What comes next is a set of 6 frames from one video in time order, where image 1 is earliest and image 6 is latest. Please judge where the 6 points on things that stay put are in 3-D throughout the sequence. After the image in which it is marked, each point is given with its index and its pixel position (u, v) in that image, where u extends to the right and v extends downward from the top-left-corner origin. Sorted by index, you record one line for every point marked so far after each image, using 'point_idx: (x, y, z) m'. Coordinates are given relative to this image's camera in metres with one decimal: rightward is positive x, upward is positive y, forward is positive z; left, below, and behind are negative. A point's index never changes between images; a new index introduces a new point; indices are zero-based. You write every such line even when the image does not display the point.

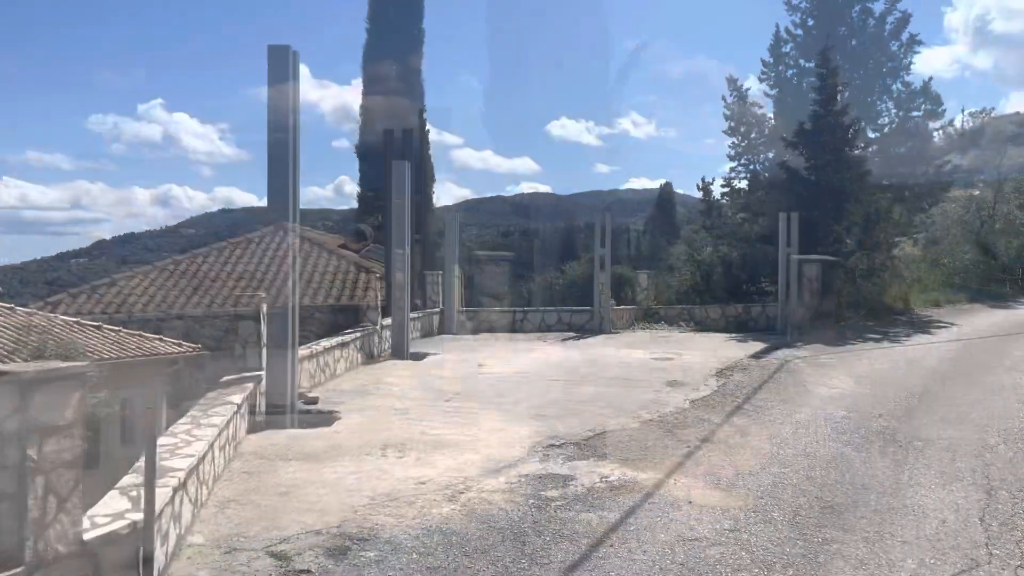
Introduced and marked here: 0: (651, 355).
0: (+2.5, -1.2, +14.0) m
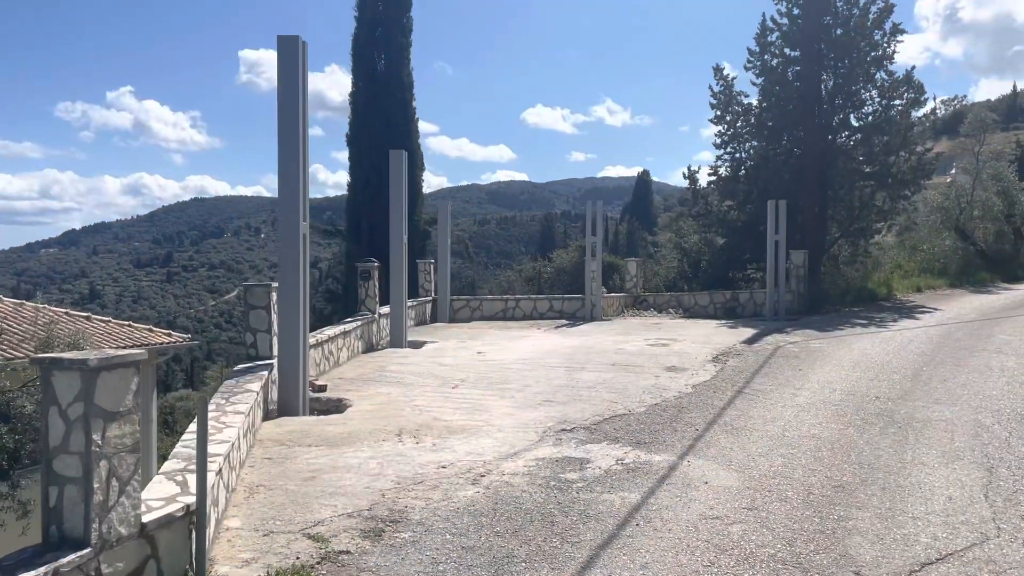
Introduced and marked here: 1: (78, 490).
0: (+2.5, -1.0, +14.2) m
1: (-1.9, -0.9, +3.5) m
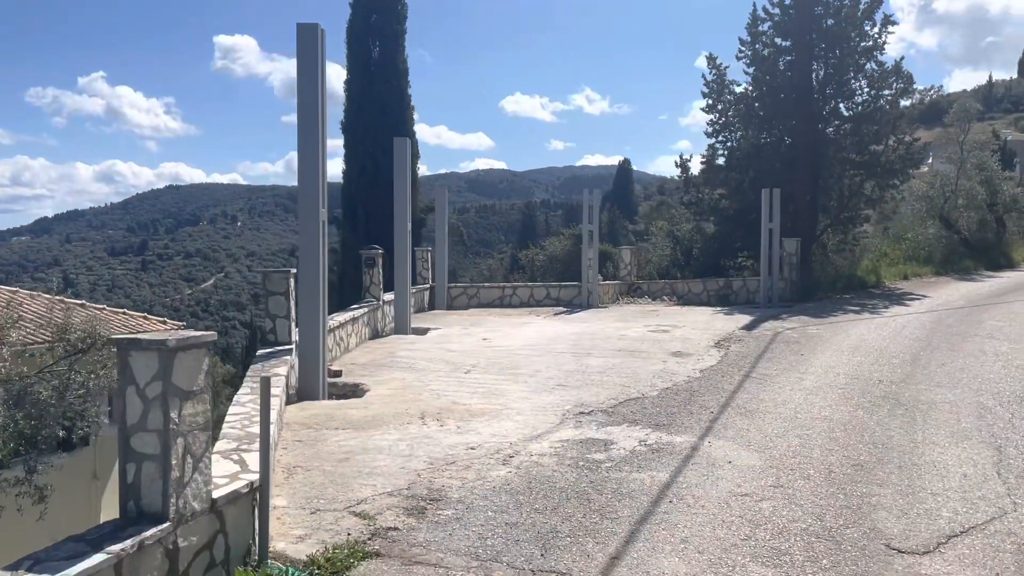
0: (+2.5, -0.7, +14.4) m
1: (-1.6, -0.8, +3.6) m
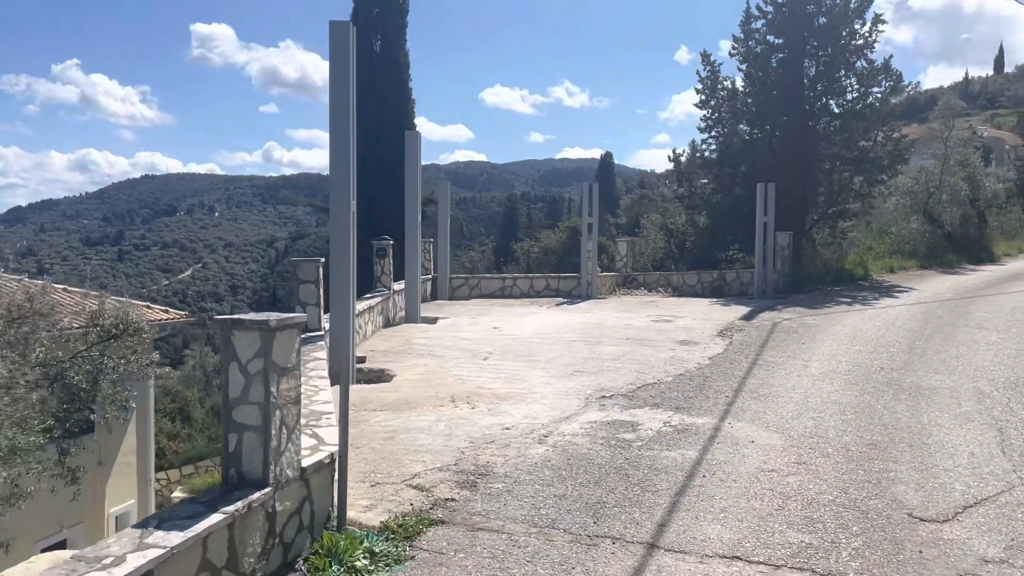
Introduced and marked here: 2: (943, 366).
0: (+2.6, -0.6, +14.8) m
1: (-1.3, -0.7, +3.9) m
2: (+5.9, -1.1, +10.5) m
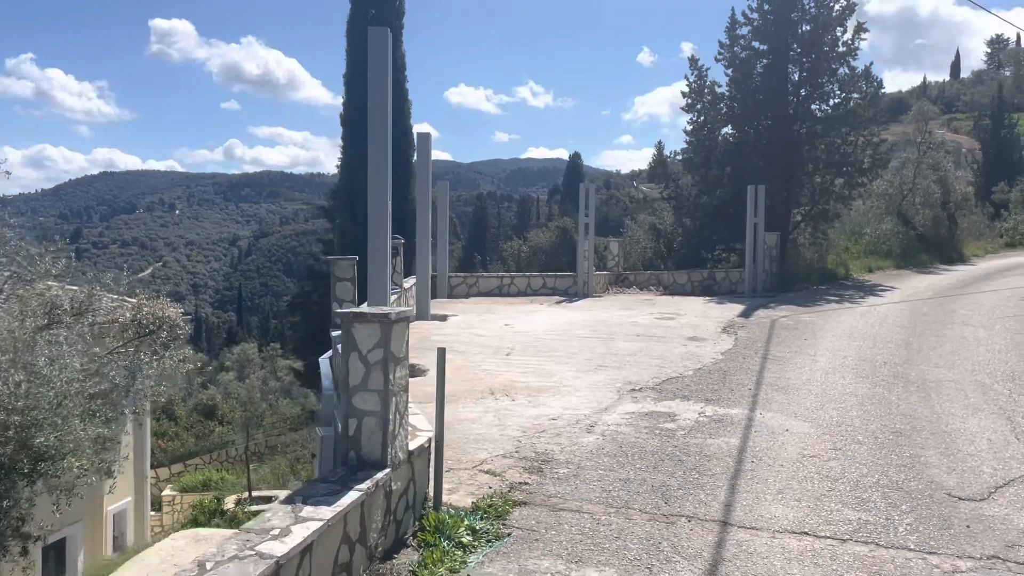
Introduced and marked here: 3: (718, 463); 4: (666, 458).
0: (+2.8, -0.5, +15.2) m
1: (-0.7, -0.7, +4.1) m
2: (+6.1, -1.0, +11.0) m
3: (+1.6, -1.4, +6.0) m
4: (+1.2, -1.3, +6.1) m
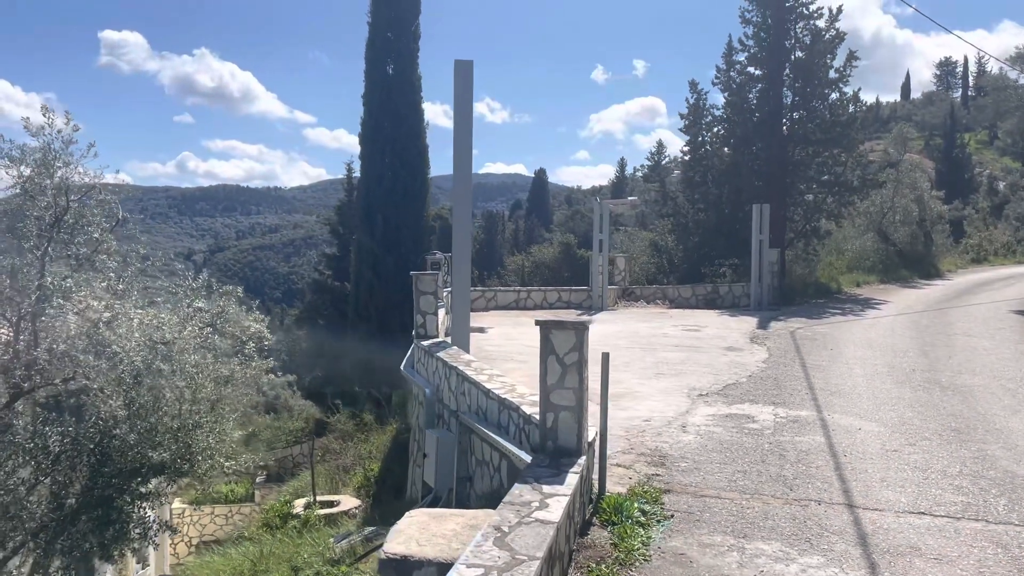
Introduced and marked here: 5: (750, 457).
0: (+3.4, -0.8, +15.9) m
1: (+0.4, -0.8, +4.7) m
2: (+6.9, -1.2, +11.9) m
3: (+2.6, -1.5, +6.7) m
4: (+2.2, -1.4, +6.8) m
5: (+2.0, -1.4, +6.6) m
